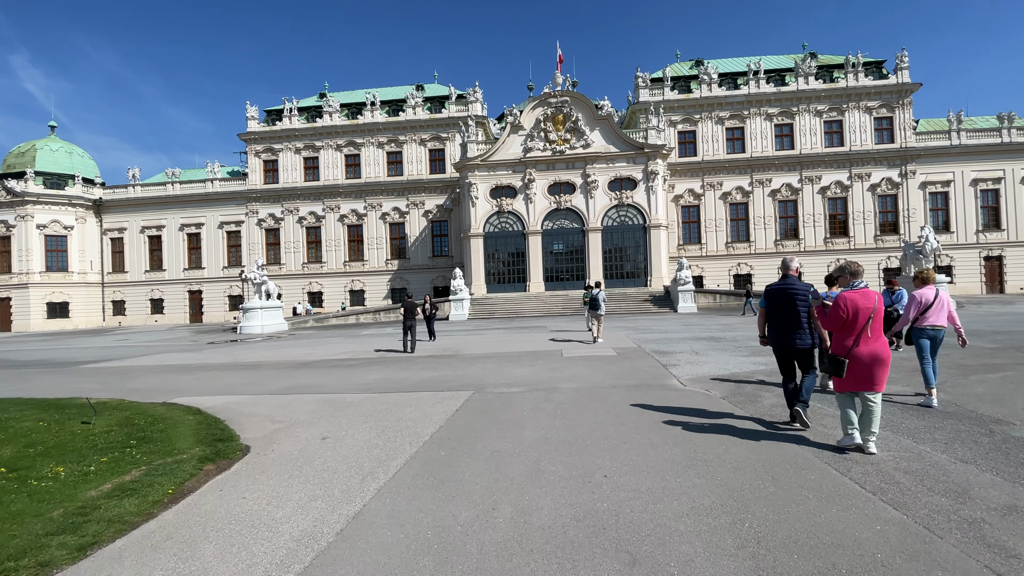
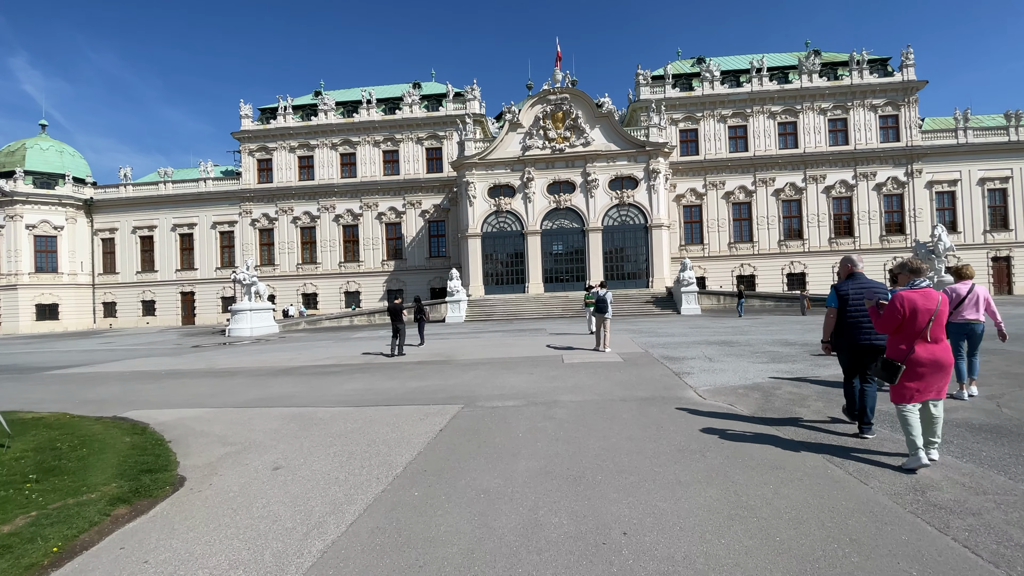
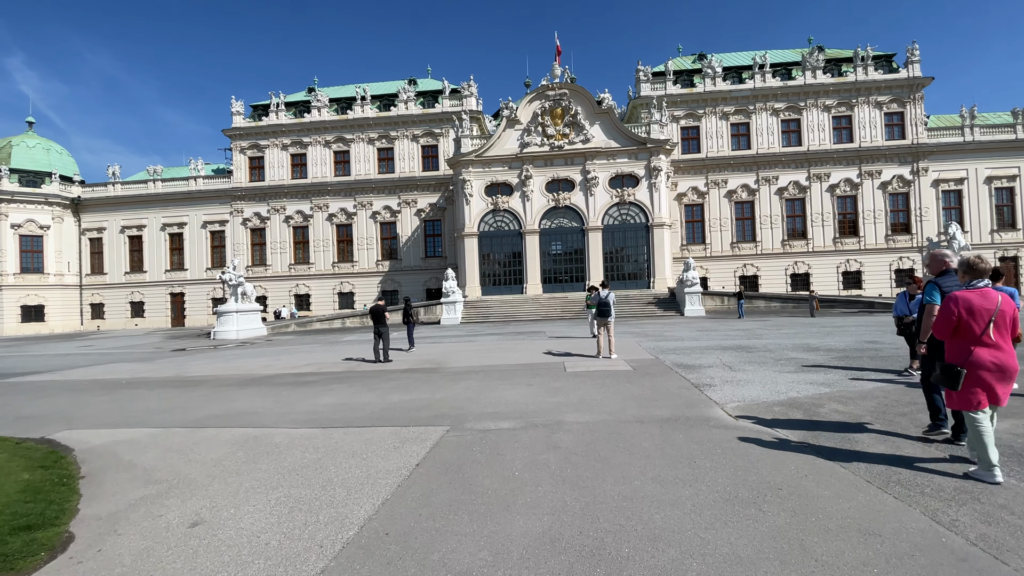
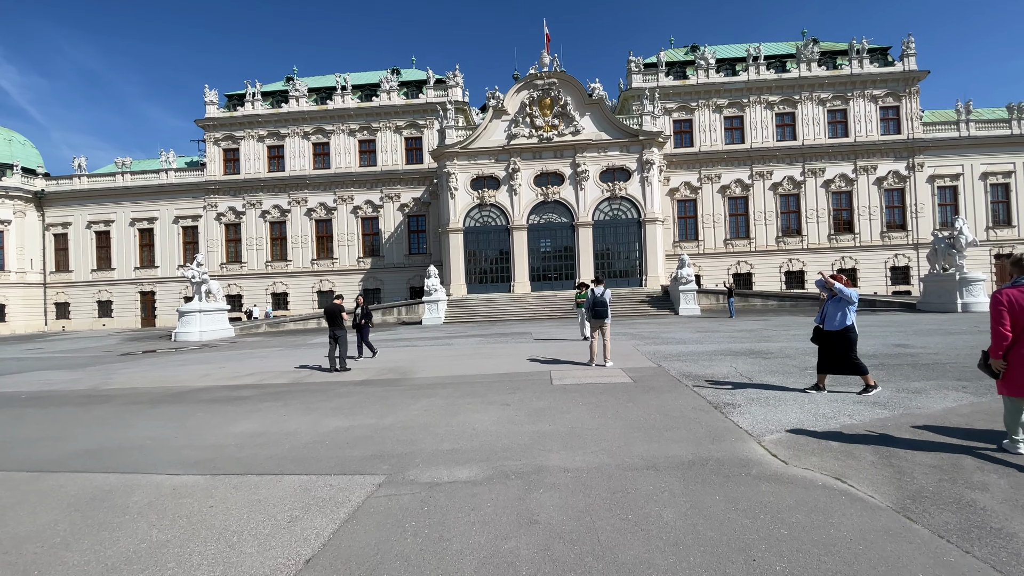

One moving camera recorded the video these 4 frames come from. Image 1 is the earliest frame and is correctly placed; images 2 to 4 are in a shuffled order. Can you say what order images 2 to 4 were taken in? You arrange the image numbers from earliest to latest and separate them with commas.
2, 3, 4
